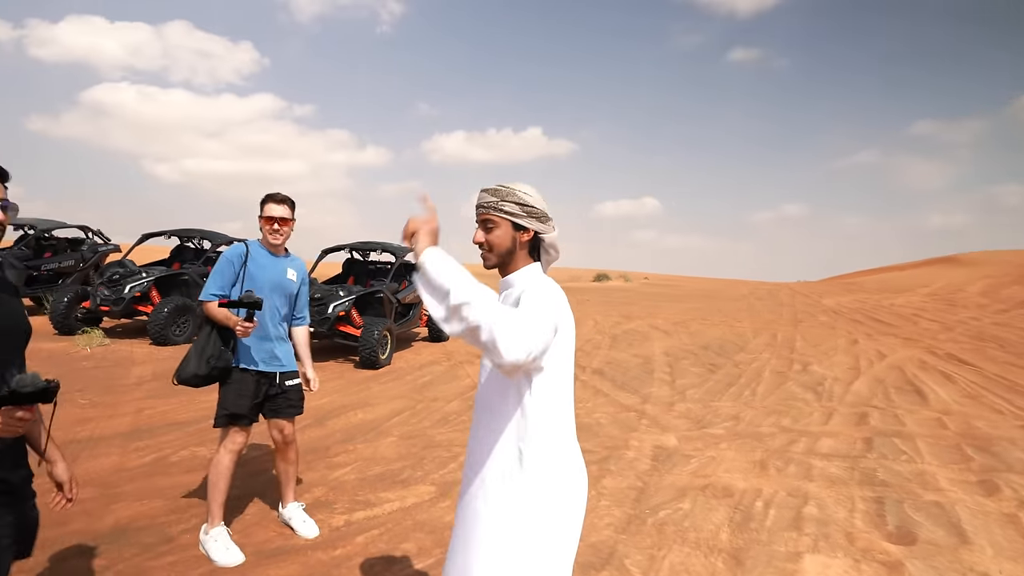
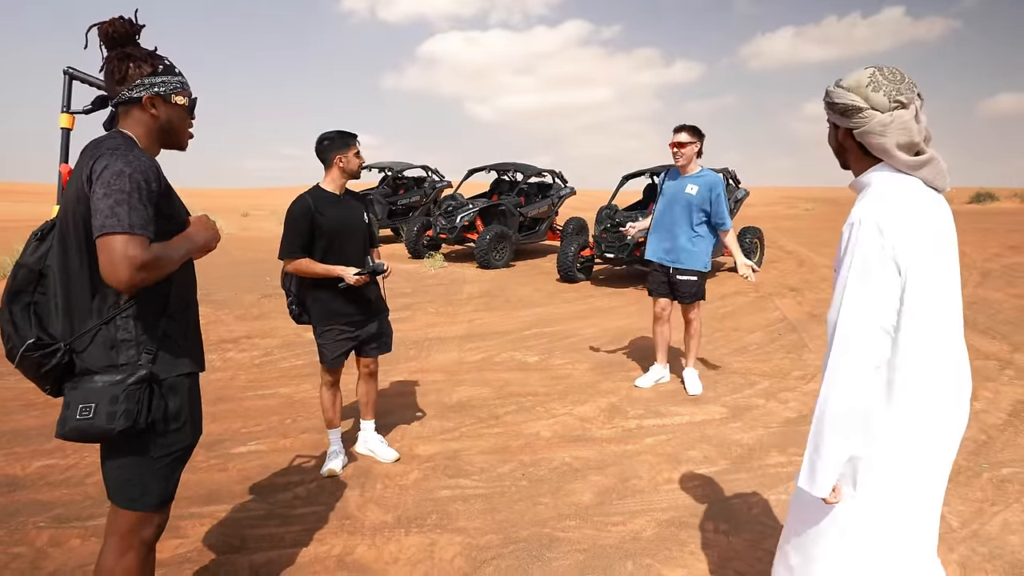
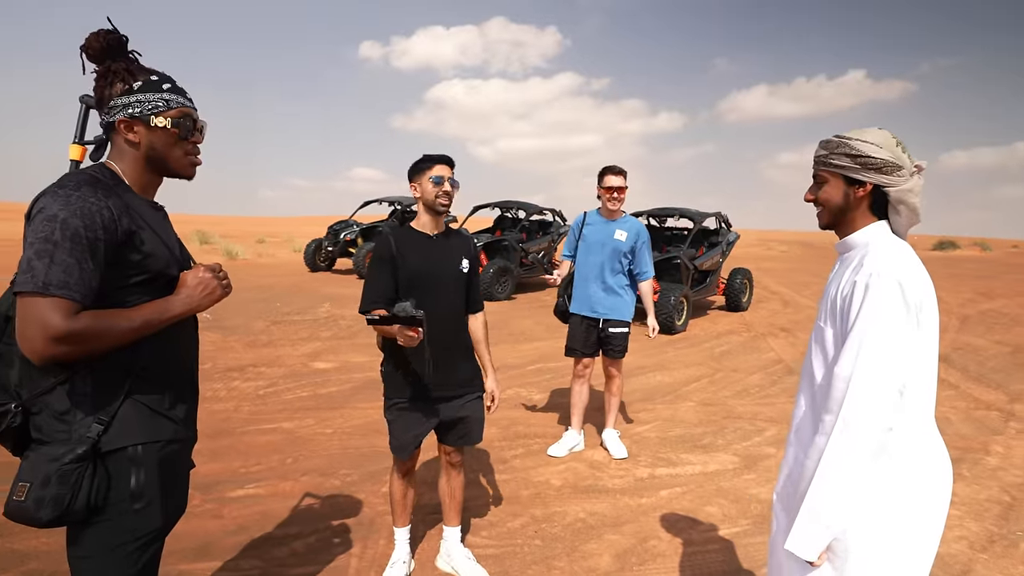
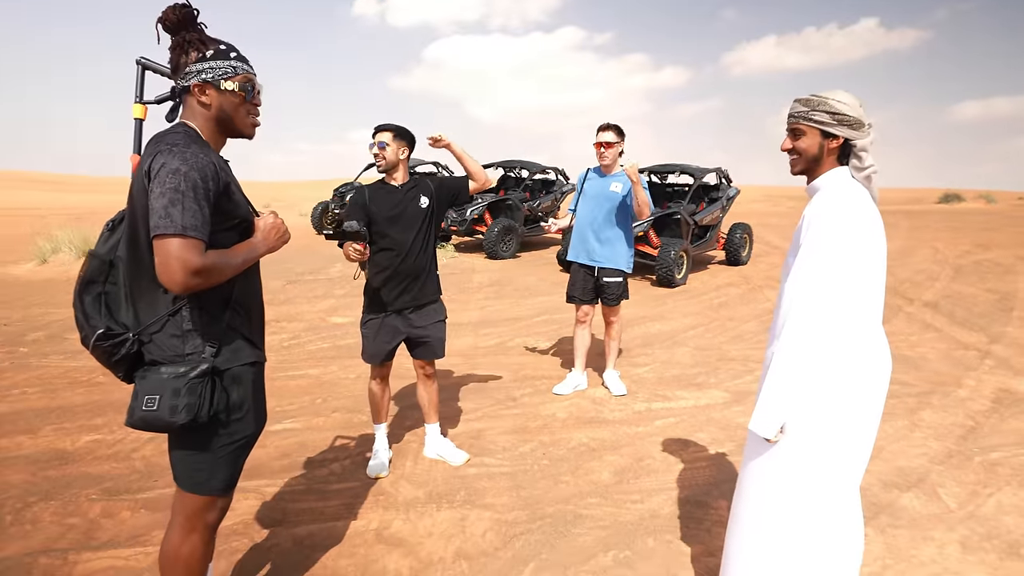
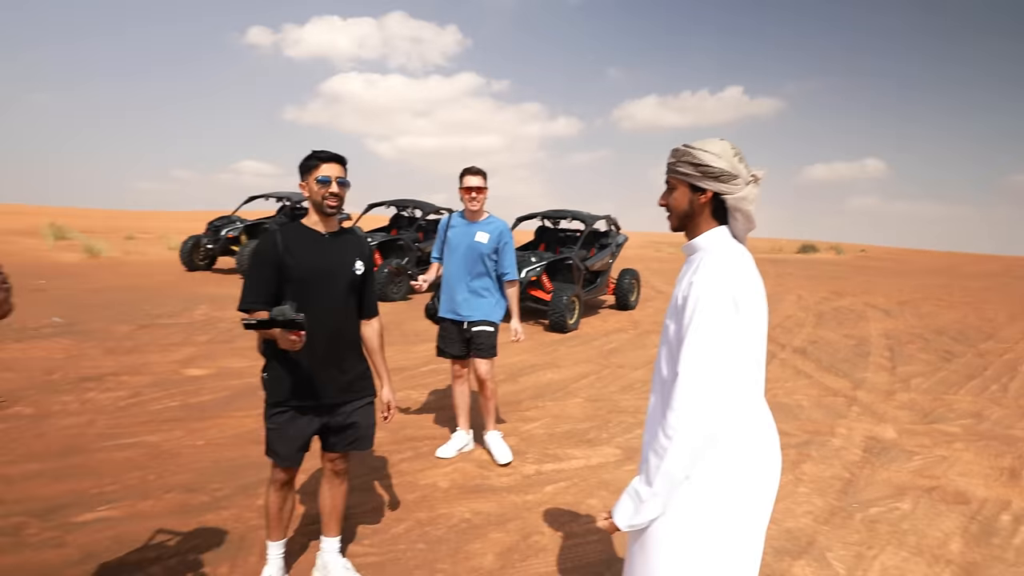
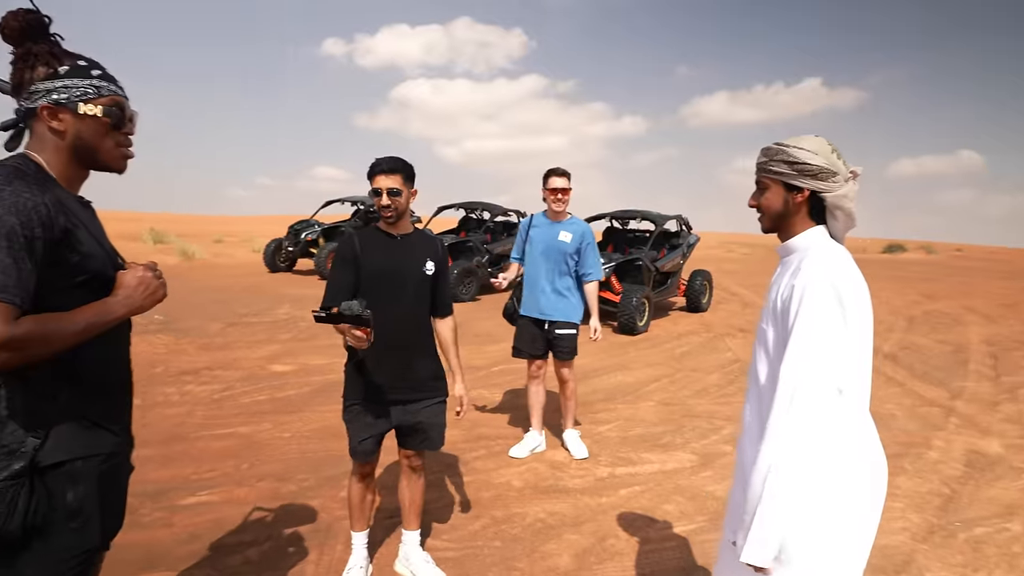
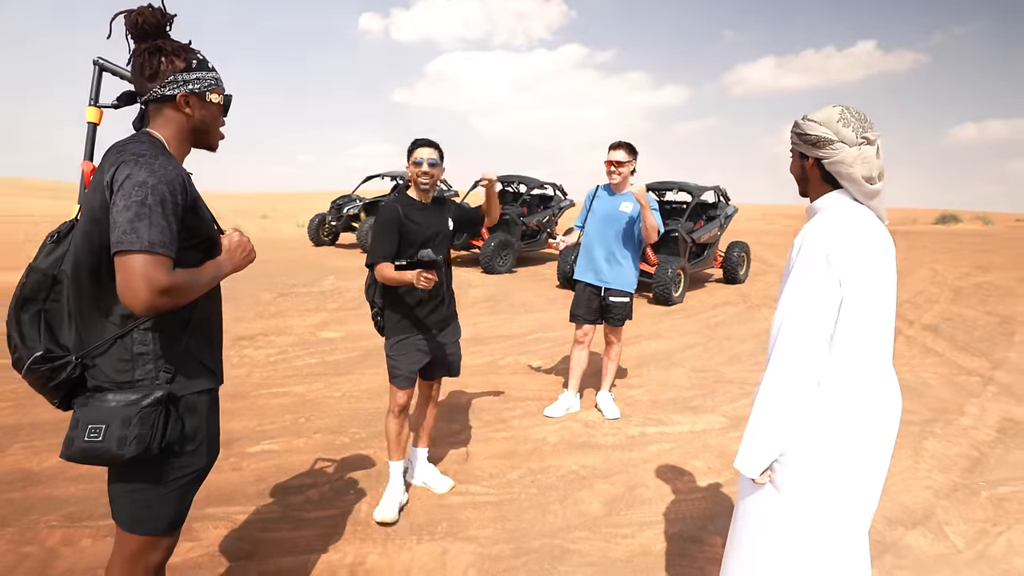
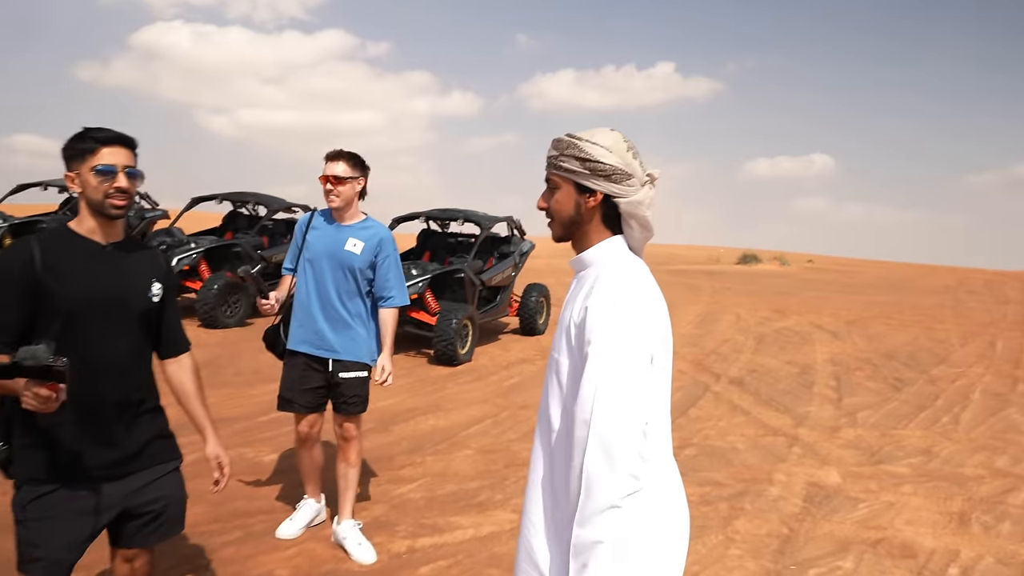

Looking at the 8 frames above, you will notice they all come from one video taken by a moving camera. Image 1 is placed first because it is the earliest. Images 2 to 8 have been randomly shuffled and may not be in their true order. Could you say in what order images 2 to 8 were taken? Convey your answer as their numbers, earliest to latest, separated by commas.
8, 5, 6, 3, 7, 4, 2
